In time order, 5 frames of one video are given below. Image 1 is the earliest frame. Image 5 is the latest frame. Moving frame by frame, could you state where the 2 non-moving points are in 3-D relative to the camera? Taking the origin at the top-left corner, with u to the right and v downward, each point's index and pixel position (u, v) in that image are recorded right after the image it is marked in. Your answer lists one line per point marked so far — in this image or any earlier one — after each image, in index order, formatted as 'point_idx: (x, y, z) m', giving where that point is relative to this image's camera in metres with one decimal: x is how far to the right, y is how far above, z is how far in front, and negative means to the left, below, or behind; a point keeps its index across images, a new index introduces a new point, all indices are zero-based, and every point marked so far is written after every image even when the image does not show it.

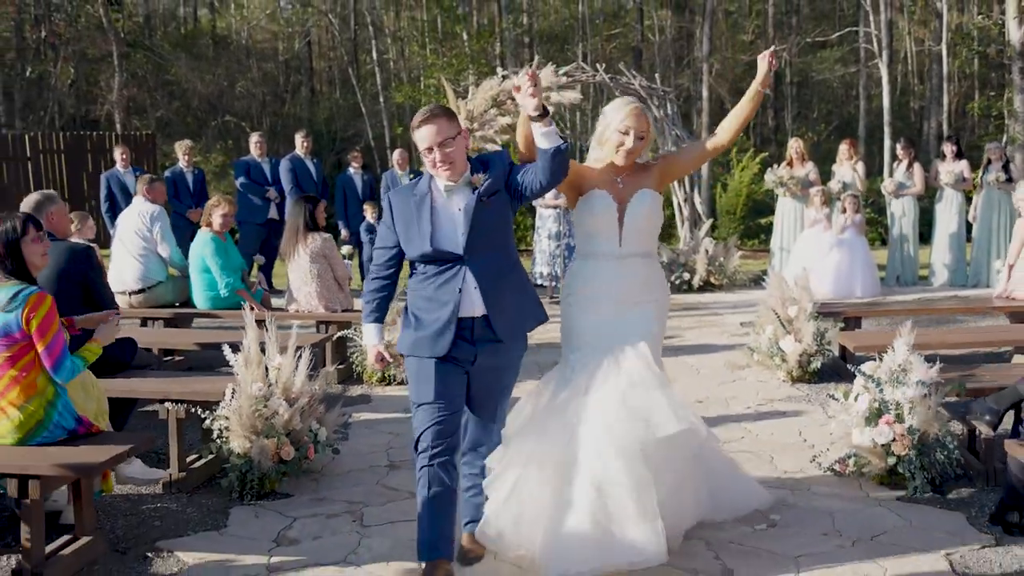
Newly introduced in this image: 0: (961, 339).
0: (+2.5, -0.3, +5.4) m
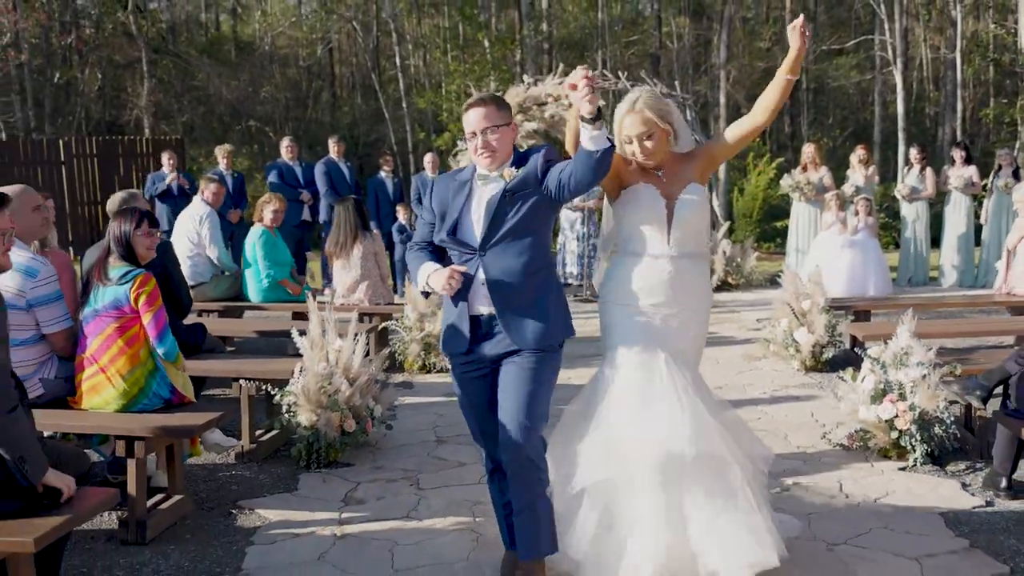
0: (+2.7, -0.2, +5.8) m
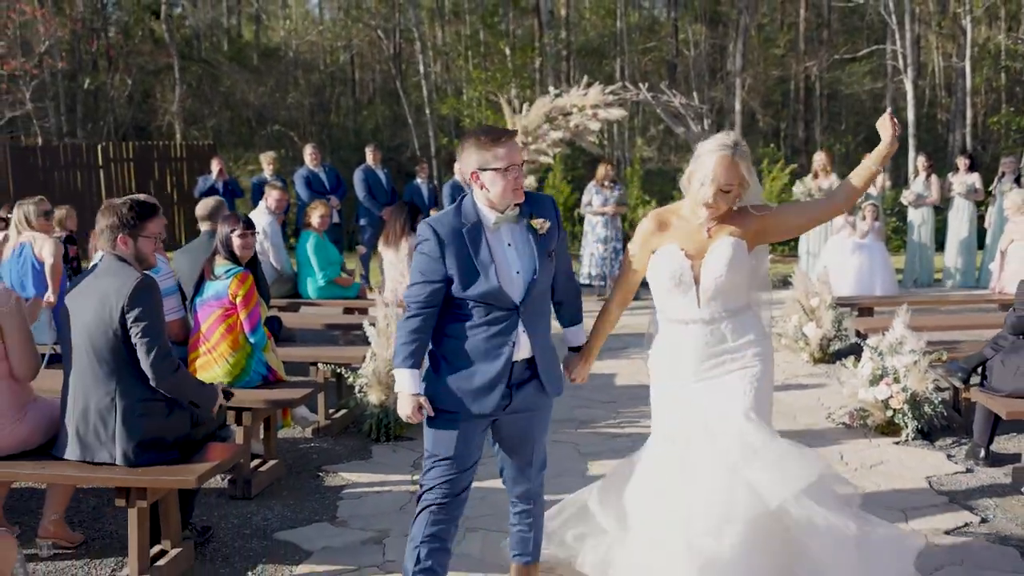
0: (+3.0, -0.2, +6.6) m
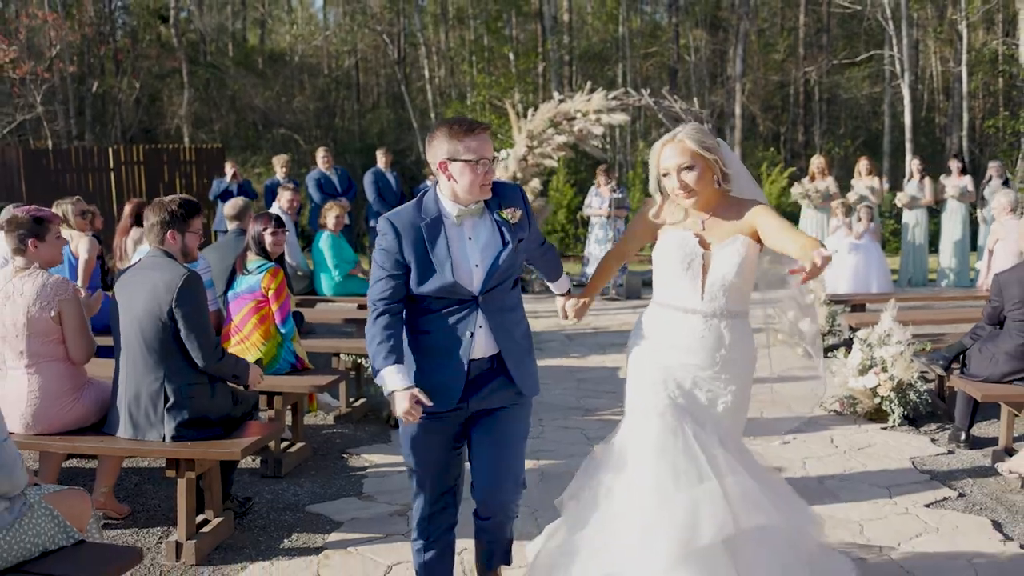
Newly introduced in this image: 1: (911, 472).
0: (+3.1, -0.2, +6.9) m
1: (+2.2, -1.0, +5.2) m
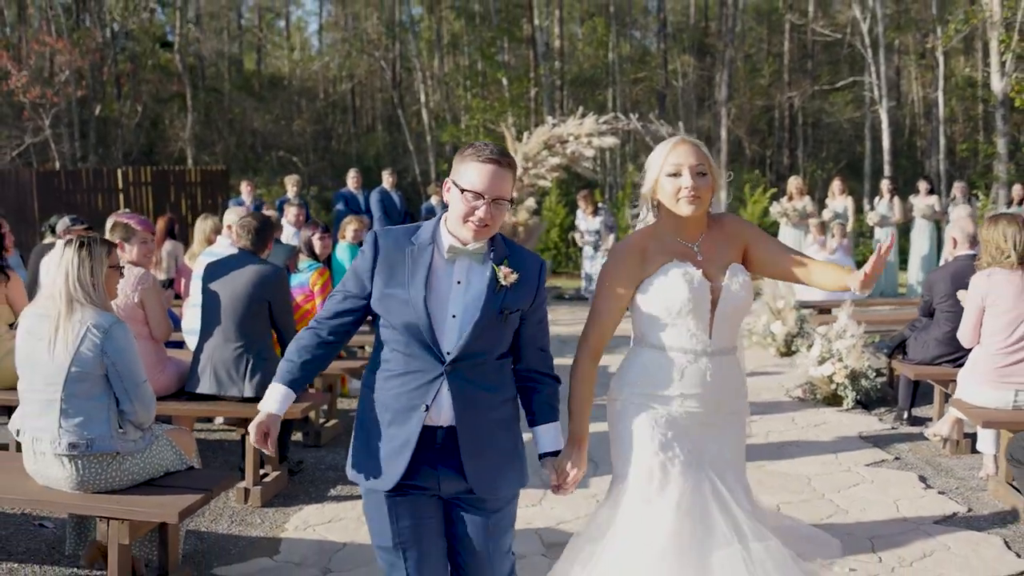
0: (+3.1, -0.2, +7.9) m
1: (+2.2, -1.0, +6.1) m
